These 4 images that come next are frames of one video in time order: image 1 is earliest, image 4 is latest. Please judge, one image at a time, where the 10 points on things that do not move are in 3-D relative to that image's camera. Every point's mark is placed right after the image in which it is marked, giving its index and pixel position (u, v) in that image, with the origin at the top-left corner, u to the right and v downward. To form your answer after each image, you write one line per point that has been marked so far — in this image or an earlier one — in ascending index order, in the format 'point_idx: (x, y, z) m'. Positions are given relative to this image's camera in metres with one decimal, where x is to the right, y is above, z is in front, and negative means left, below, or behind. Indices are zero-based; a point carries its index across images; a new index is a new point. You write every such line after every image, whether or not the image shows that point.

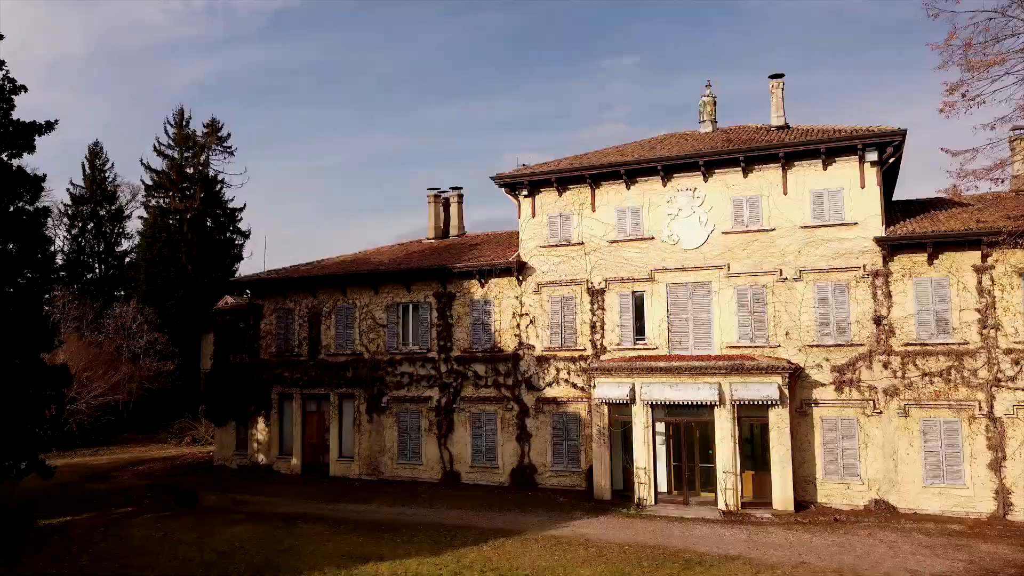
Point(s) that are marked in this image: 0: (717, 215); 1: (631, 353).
0: (+7.6, +2.4, +19.3) m
1: (+4.6, -2.7, +20.1) m
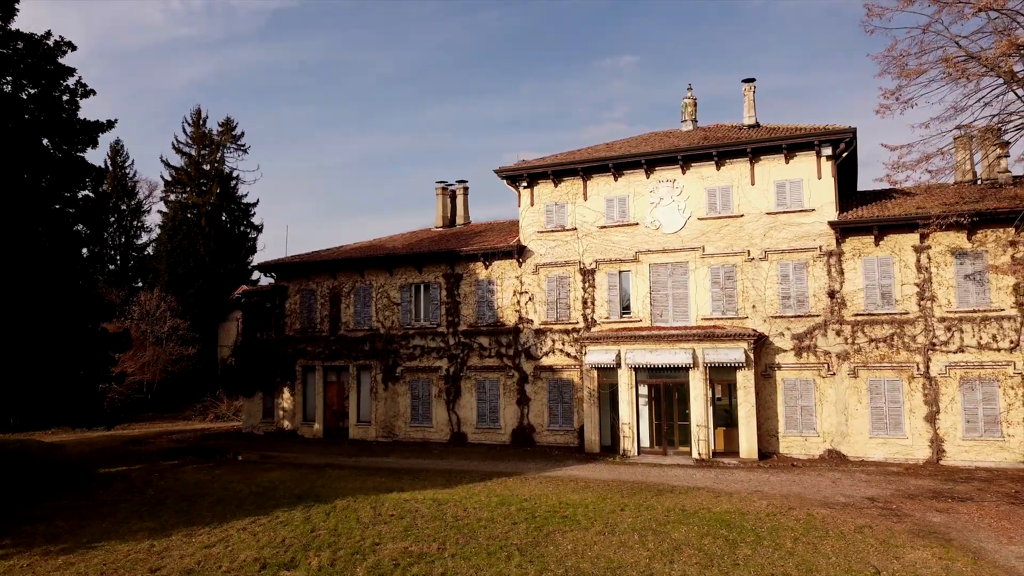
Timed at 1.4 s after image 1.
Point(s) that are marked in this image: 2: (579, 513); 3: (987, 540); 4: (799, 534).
0: (+7.6, +3.5, +22.8) m
1: (+4.6, -1.7, +23.6) m
2: (+2.2, -7.4, +18.0) m
3: (+13.5, -7.2, +15.6) m
4: (+8.6, -7.2, +16.3) m
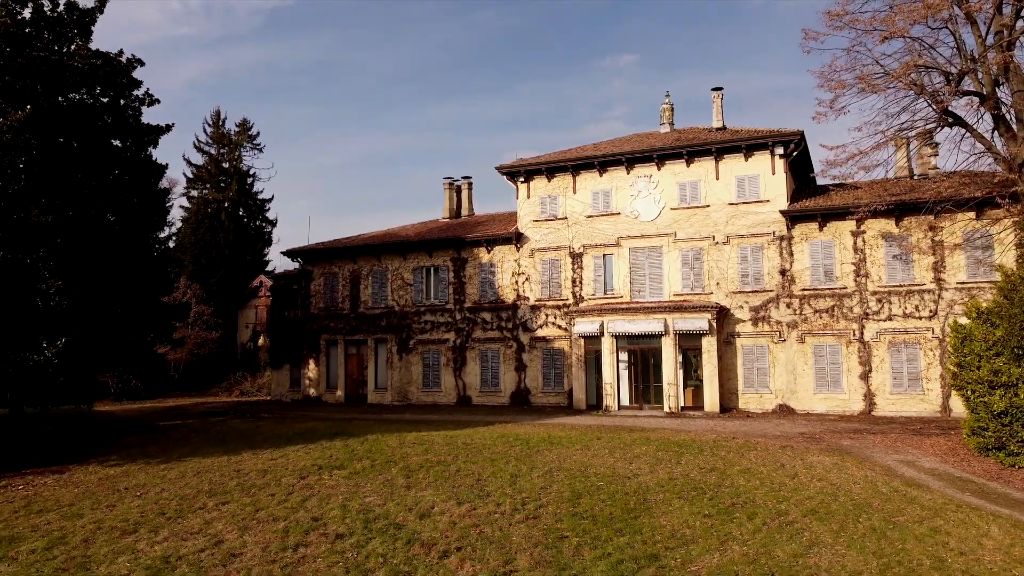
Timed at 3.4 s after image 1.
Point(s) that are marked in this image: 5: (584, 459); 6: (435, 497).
0: (+7.5, +4.6, +27.5) m
1: (+4.5, -0.5, +28.2) m
2: (+2.1, -6.2, +22.6) m
3: (+13.4, -6.0, +20.2) m
4: (+8.5, -6.1, +21.0) m
5: (+2.5, -6.1, +19.8) m
6: (-2.2, -6.0, +15.7) m
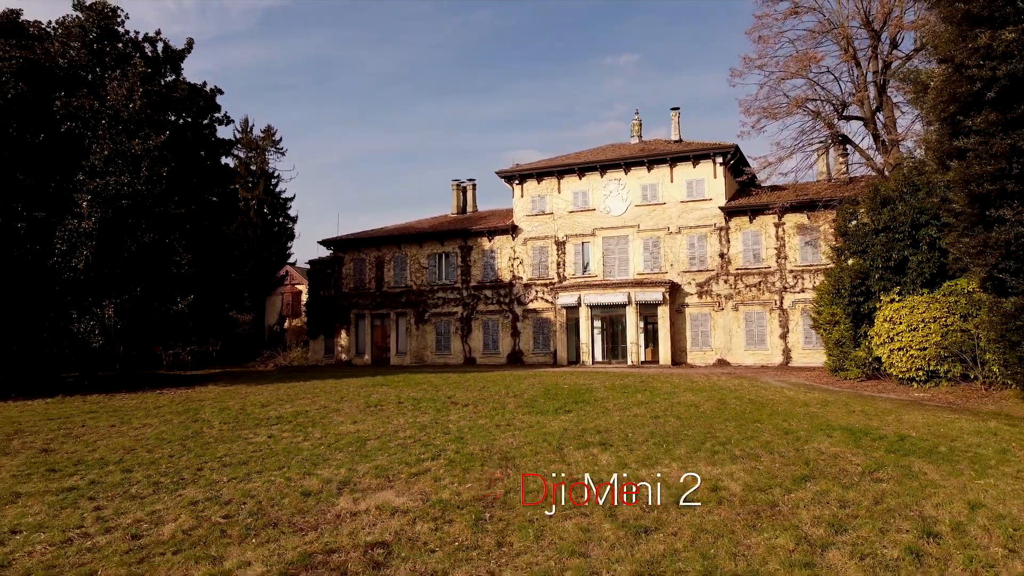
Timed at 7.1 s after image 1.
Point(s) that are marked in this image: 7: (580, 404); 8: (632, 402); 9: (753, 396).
0: (+7.3, +6.0, +35.8) m
1: (+4.3, +0.9, +36.6) m
2: (+1.8, -4.8, +31.0) m
3: (+13.2, -4.6, +28.6) m
4: (+8.2, -4.6, +29.3) m
5: (+2.3, -4.7, +28.2) m
6: (-2.5, -4.5, +24.1) m
7: (+2.3, -4.0, +19.1) m
8: (+4.1, -3.9, +19.1) m
9: (+8.3, -3.8, +19.4) m
